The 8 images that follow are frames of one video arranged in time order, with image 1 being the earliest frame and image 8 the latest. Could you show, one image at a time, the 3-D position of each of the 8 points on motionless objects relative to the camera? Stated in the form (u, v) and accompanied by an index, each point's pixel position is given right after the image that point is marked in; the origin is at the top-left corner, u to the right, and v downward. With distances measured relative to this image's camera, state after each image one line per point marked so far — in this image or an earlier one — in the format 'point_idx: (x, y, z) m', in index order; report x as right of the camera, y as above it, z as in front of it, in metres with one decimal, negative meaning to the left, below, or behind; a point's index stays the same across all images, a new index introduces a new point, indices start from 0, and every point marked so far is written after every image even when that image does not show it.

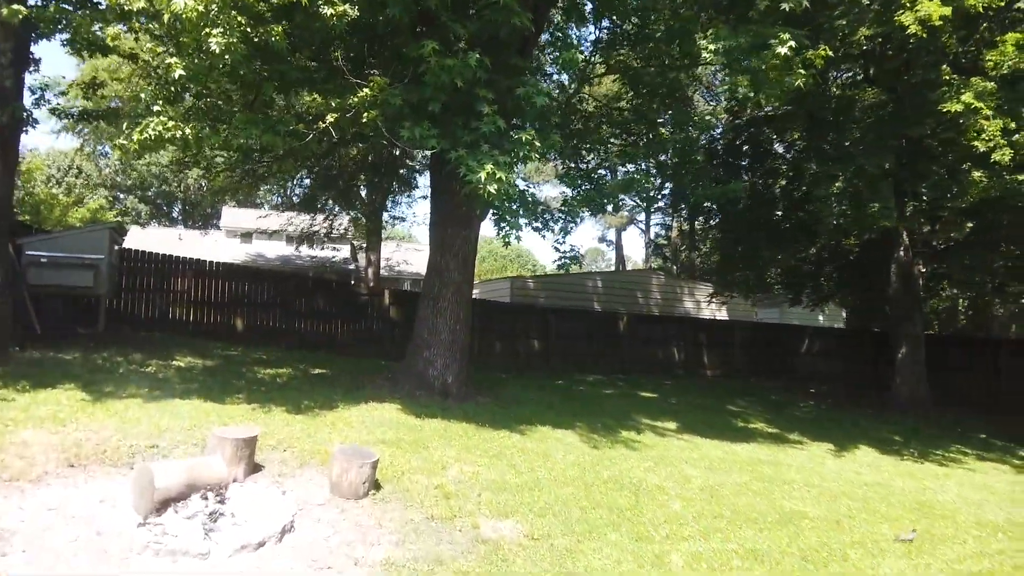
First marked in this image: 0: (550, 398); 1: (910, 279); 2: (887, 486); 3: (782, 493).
0: (+0.6, -1.7, +10.7) m
1: (+8.6, +0.2, +14.7) m
2: (+4.1, -2.2, +7.5) m
3: (+2.5, -1.9, +6.4) m
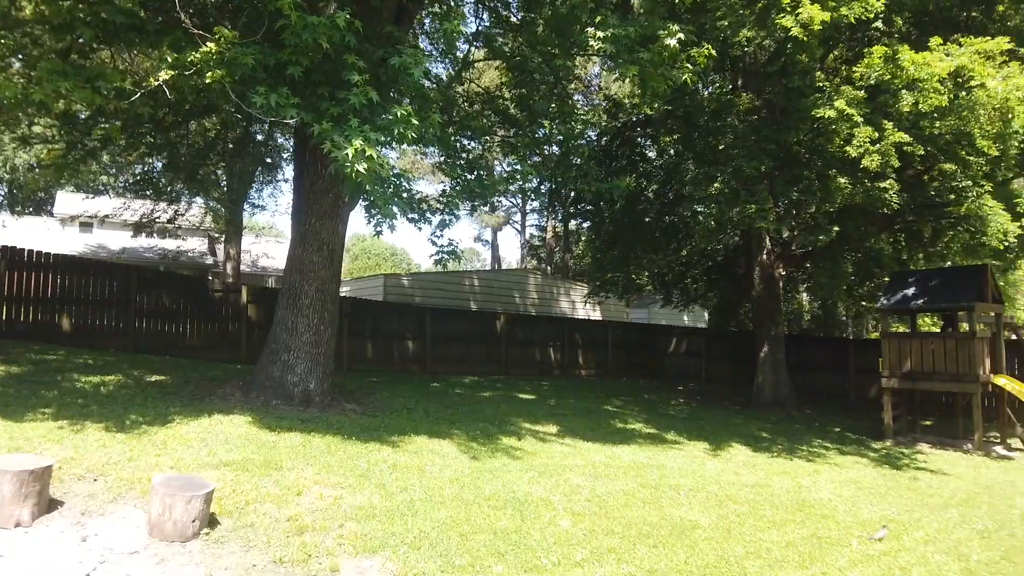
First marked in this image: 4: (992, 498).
0: (-1.3, -1.7, +9.9) m
1: (+5.9, +0.1, +15.4) m
2: (+2.8, -2.2, +7.4) m
3: (+1.4, -1.9, +6.1) m
4: (+5.1, -2.2, +7.2) m
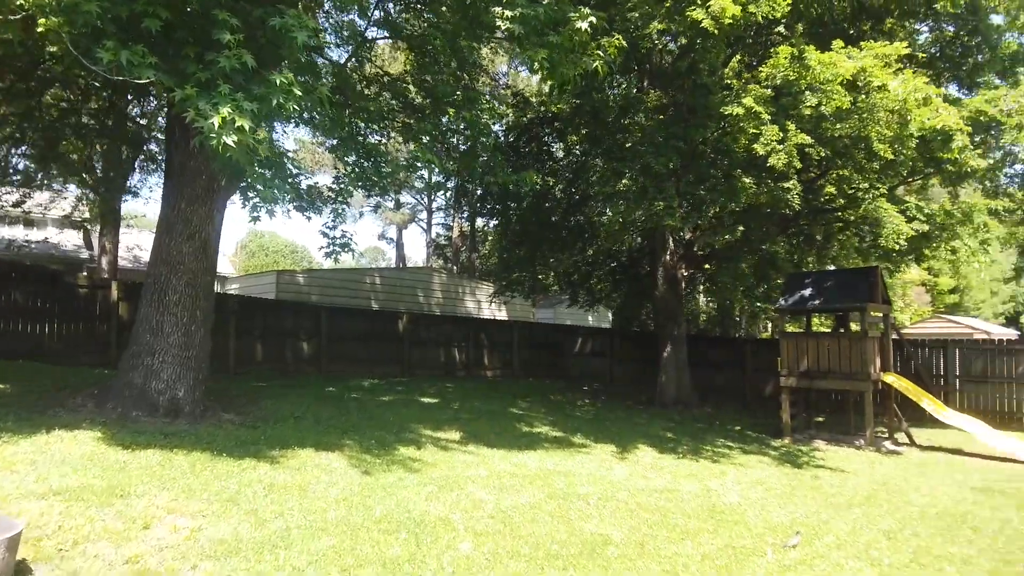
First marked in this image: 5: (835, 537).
0: (-2.6, -1.6, +9.1) m
1: (+3.7, +0.1, +15.5) m
2: (+1.7, -2.1, +7.2) m
3: (+0.6, -1.9, +5.7) m
4: (+4.0, -2.2, +7.2) m
5: (+2.6, -2.0, +5.6) m
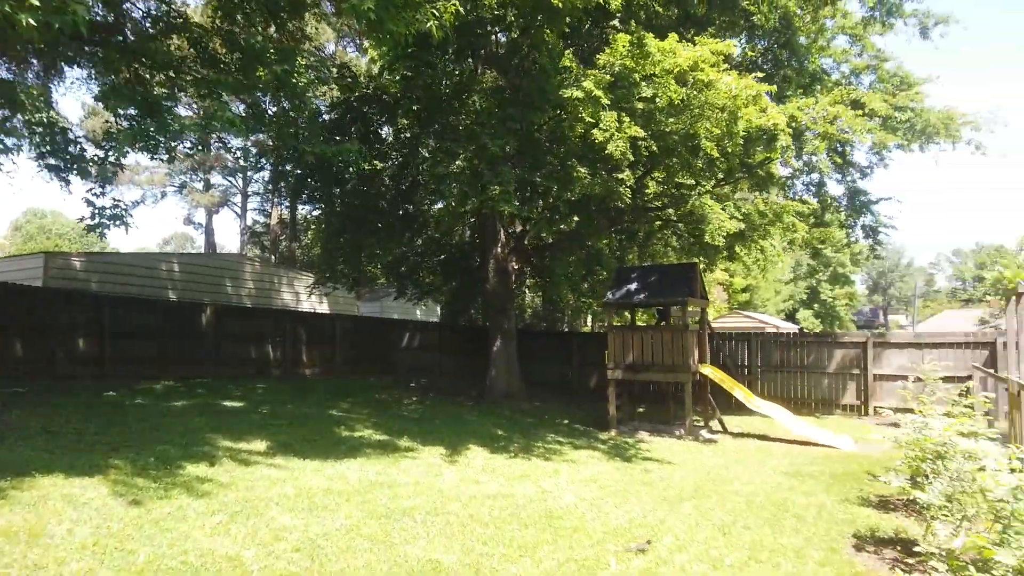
0: (-4.7, -1.5, +7.4) m
1: (-0.1, +0.3, +15.2) m
2: (0.0, -2.0, +6.6) m
3: (-0.8, -1.8, +4.9) m
4: (+2.2, -2.1, +7.3) m
5: (+1.3, -2.0, +5.3) m
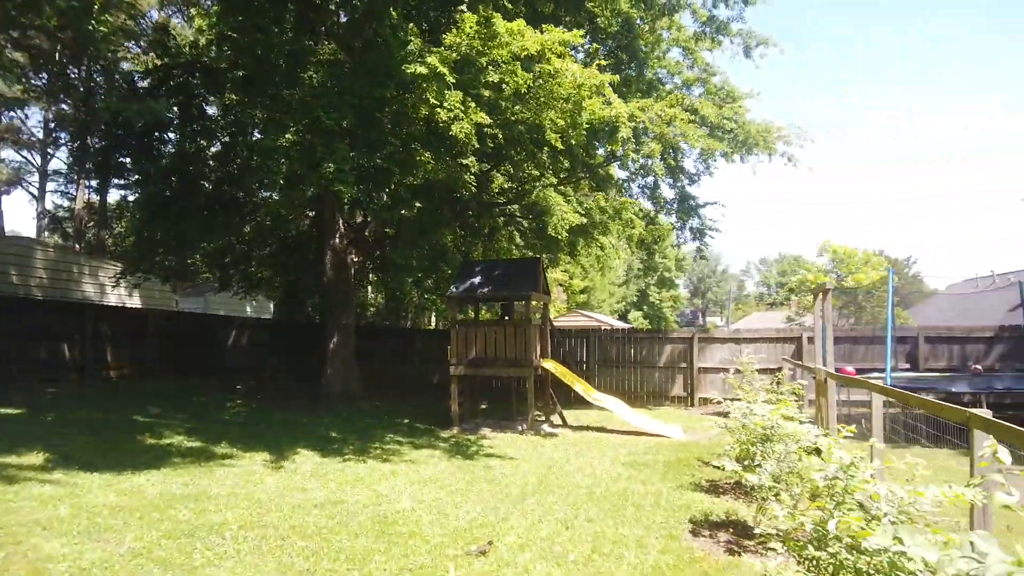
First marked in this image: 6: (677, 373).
0: (-6.3, -1.3, +5.7) m
1: (-3.5, +0.4, +14.3) m
2: (-1.5, -1.9, +6.0) m
3: (-1.9, -1.6, +4.2) m
4: (+0.5, -2.0, +7.2) m
5: (0.0, -1.8, +5.1) m
6: (+3.6, -1.8, +14.8) m
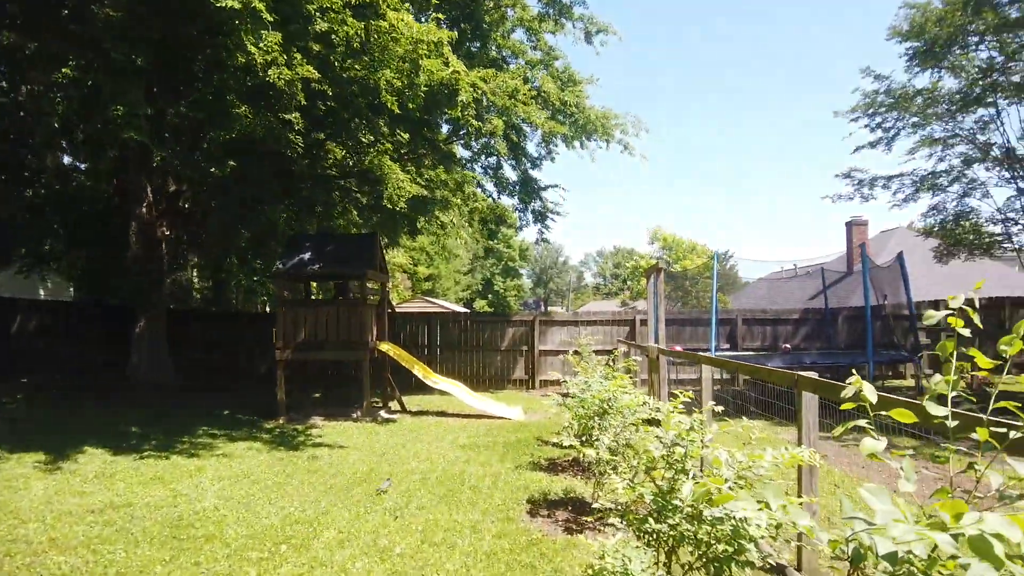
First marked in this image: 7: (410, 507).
0: (-7.4, -1.0, +3.7) m
1: (-6.7, +0.8, +12.7) m
2: (-2.9, -1.6, +5.1) m
3: (-2.8, -1.4, +3.2) m
4: (-1.2, -1.7, +6.6) m
5: (-1.2, -1.6, +4.5) m
6: (+0.1, -1.5, +14.7) m
7: (-0.8, -1.6, +5.0) m
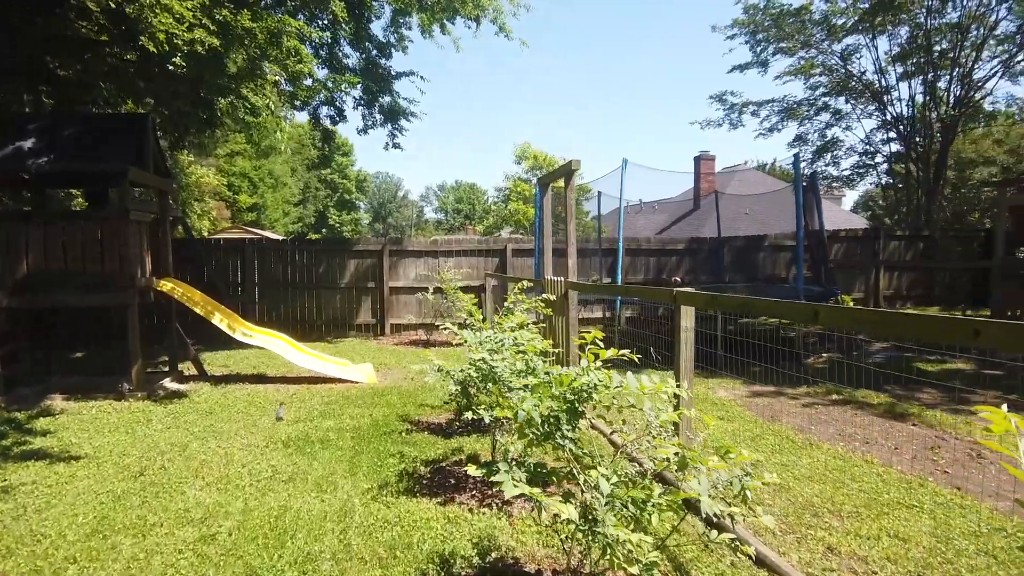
0: (-7.3, -0.7, -0.7) m
1: (-8.7, +1.9, +8.0) m
2: (-3.3, -1.2, +1.7) m
3: (-2.7, -1.1, -0.1) m
4: (-2.0, -1.1, +3.6) m
5: (-1.4, -1.2, +1.5) m
6: (-2.6, -0.1, +11.8) m
7: (-1.2, -1.2, +2.2) m
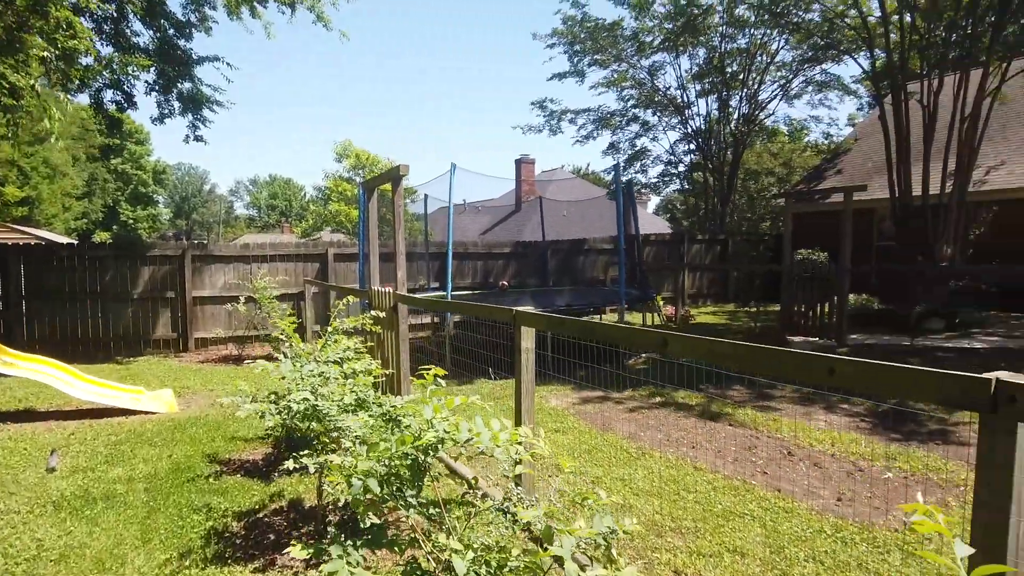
0: (-6.8, -0.9, -2.9) m
1: (-10.3, +1.6, +5.2) m
2: (-3.4, -1.4, +0.5) m
3: (-2.5, -1.3, -1.1) m
4: (-2.7, -1.3, +2.7) m
5: (-1.6, -1.4, +0.8) m
6: (-5.4, -0.3, +10.4) m
7: (-1.5, -1.3, +1.5) m
